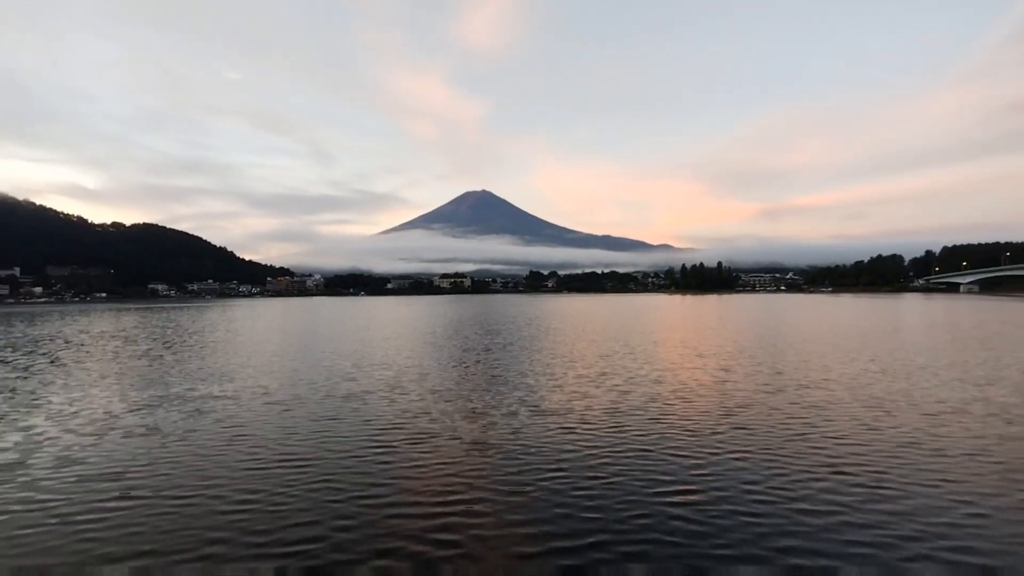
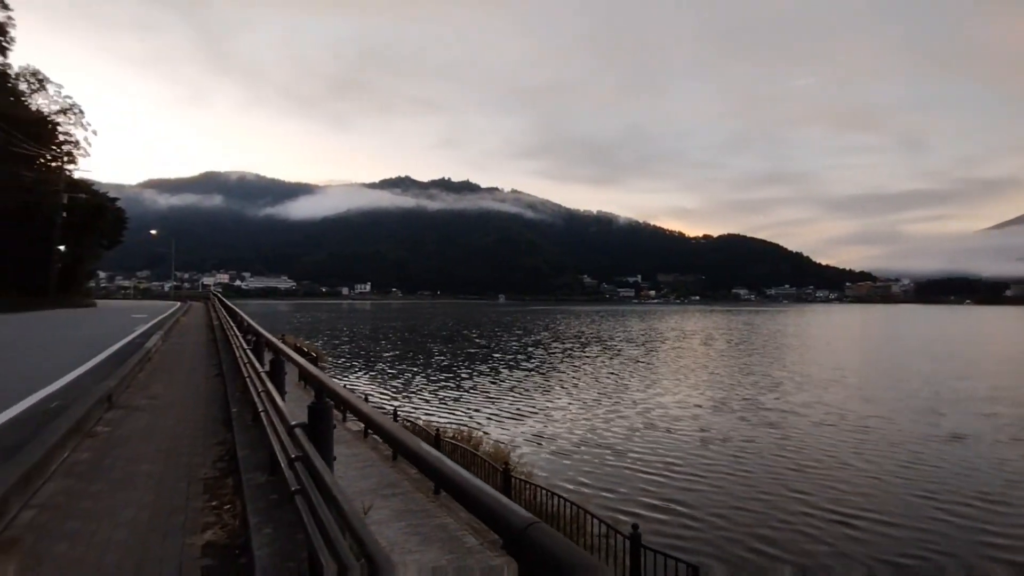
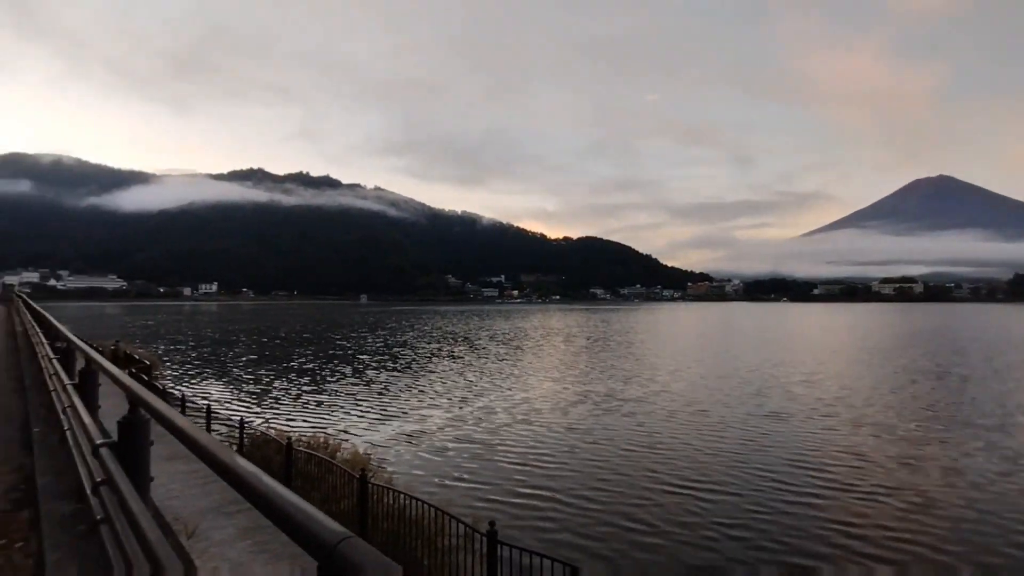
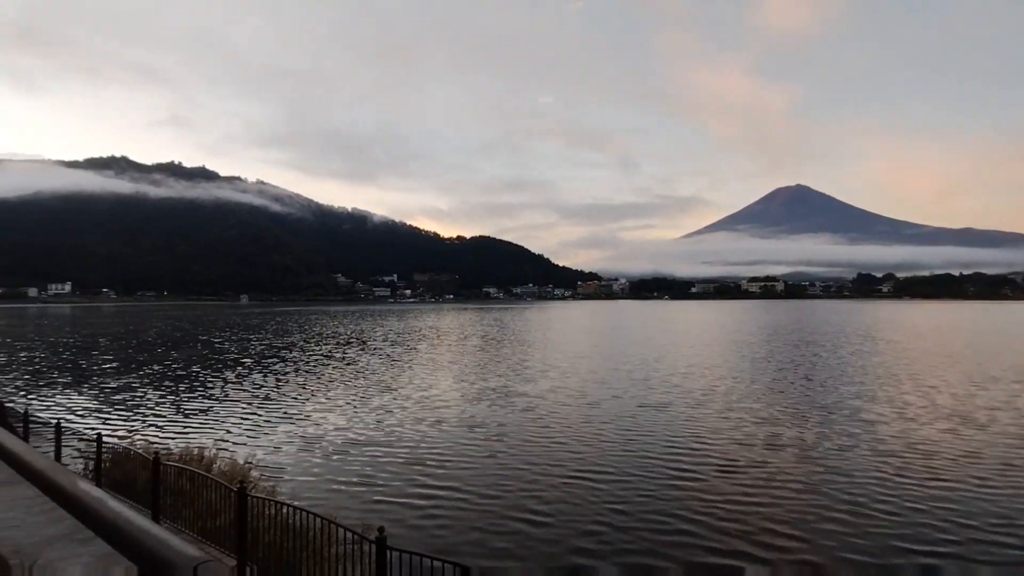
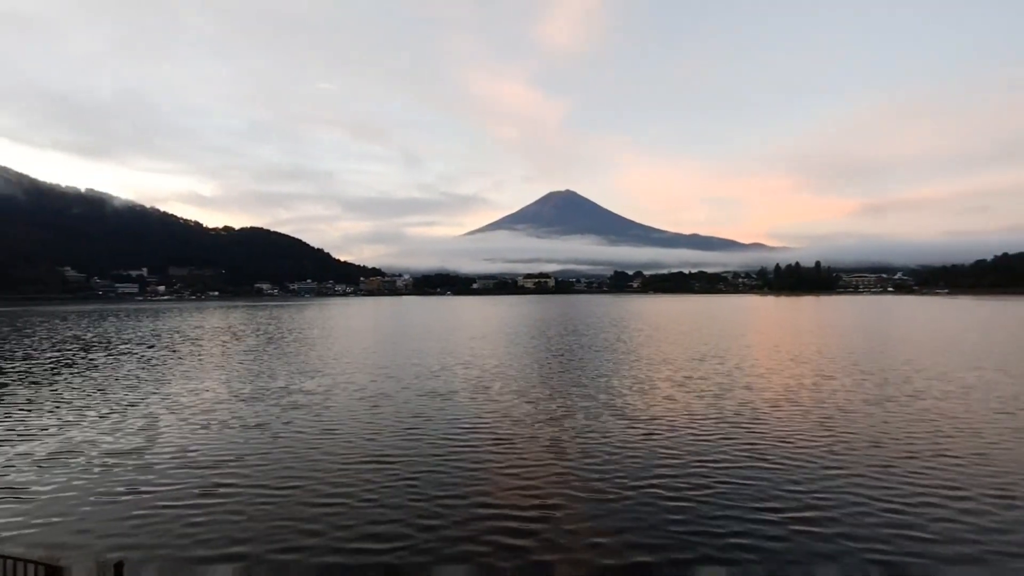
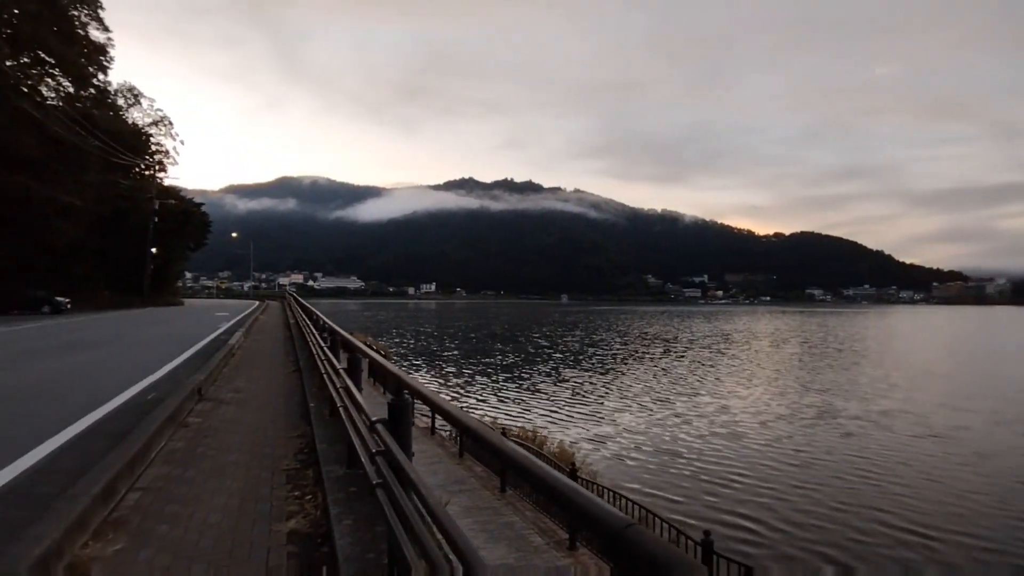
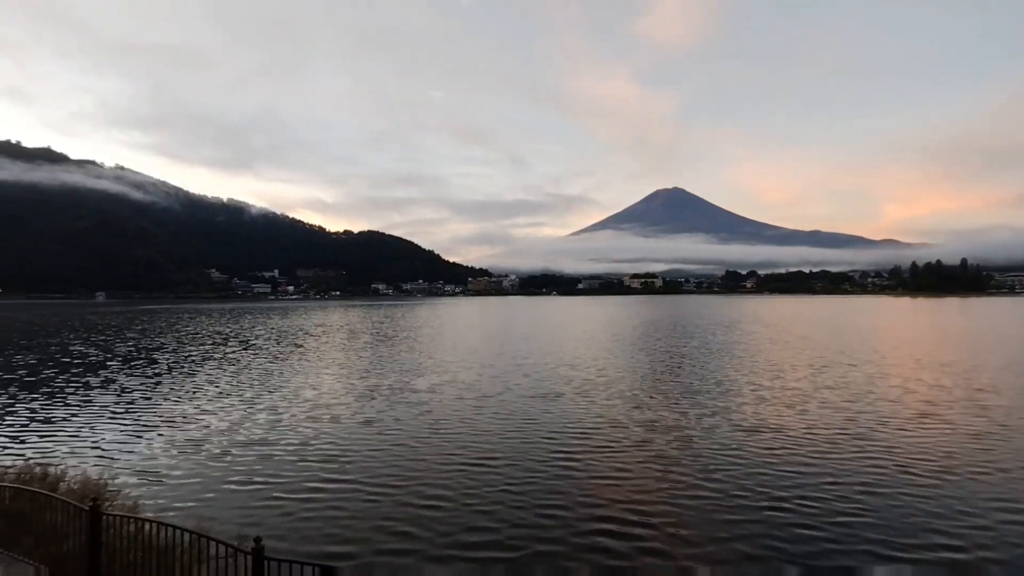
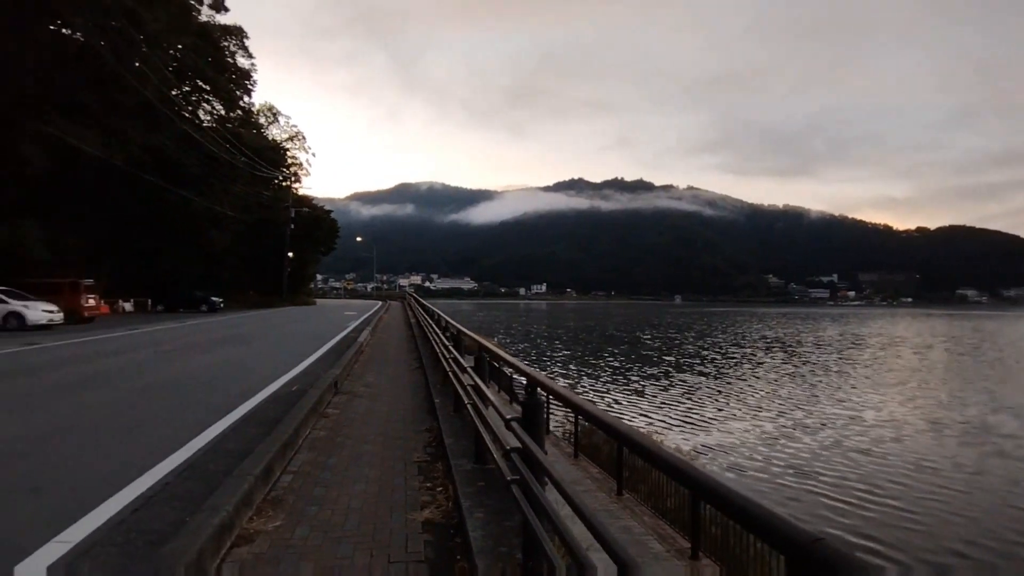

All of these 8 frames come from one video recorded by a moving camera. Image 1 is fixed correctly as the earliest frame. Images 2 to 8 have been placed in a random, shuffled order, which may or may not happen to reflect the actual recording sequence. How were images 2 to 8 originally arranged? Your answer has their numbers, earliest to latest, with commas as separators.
5, 7, 4, 3, 2, 6, 8
